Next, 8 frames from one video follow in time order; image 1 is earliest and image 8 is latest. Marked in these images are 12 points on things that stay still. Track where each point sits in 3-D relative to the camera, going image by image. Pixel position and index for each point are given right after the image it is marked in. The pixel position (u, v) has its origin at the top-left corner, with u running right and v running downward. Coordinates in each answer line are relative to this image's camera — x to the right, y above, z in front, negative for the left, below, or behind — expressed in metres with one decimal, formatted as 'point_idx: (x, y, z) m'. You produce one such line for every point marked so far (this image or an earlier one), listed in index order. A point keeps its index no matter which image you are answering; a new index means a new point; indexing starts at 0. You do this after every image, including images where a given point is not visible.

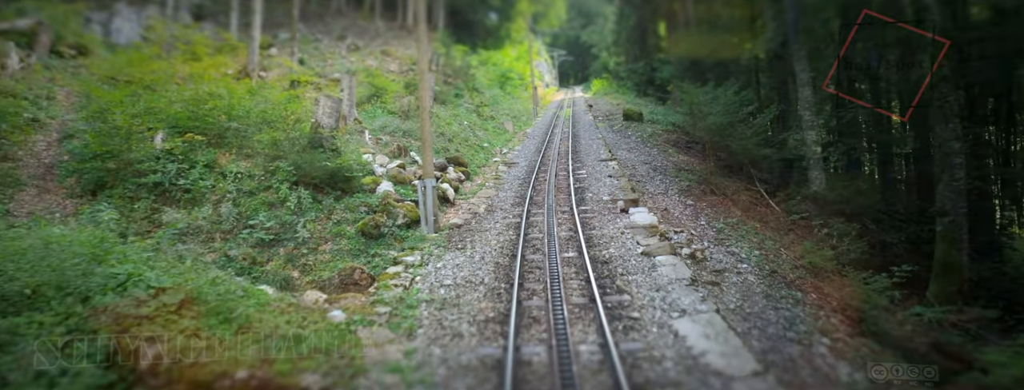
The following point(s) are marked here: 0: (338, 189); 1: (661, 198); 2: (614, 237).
0: (-4.0, +0.2, +10.8) m
1: (+3.6, -0.1, +11.7) m
2: (+1.8, -0.7, +8.6) m
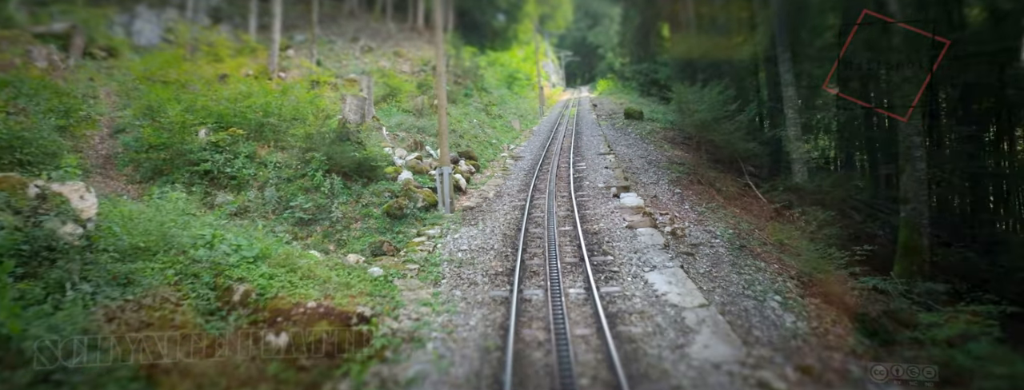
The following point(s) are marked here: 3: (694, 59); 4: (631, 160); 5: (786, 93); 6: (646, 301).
0: (-3.8, +0.5, +12.2) m
1: (+3.8, +0.2, +12.9) m
2: (+1.9, -0.4, +9.9) m
3: (+6.2, +4.6, +15.7) m
4: (+4.2, +1.2, +16.4) m
5: (+7.7, +2.8, +12.9) m
6: (+1.6, -1.3, +6.0) m
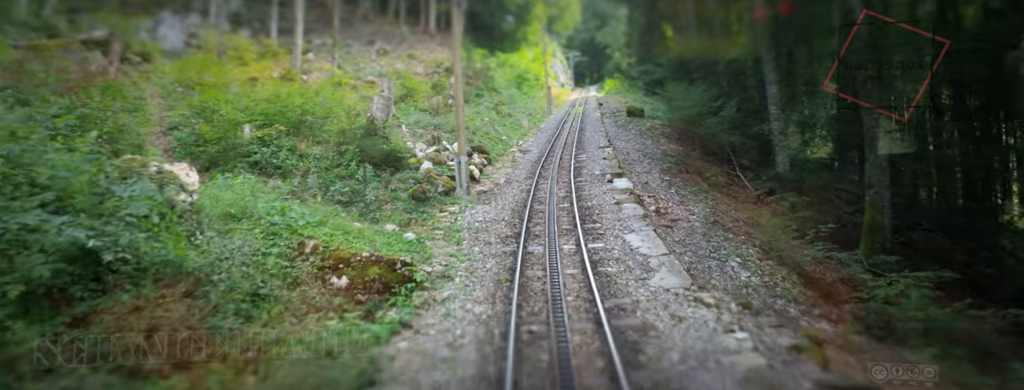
0: (-3.6, +0.9, +14.0) m
1: (+4.0, +0.6, +14.5) m
2: (+2.1, 0.0, +11.5) m
3: (+6.5, +5.0, +17.3) m
4: (+4.5, +1.6, +18.0) m
5: (+7.9, +3.2, +14.4) m
6: (+1.7, -0.9, +7.6) m
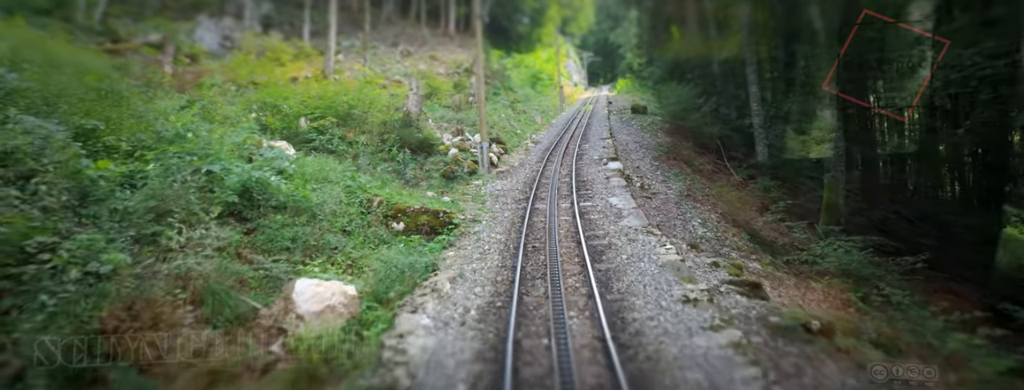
0: (-3.1, +1.5, +16.8) m
1: (+4.5, +1.2, +17.1) m
2: (+2.4, +0.6, +14.1) m
3: (+7.1, +5.6, +19.8) m
4: (+5.1, +2.2, +20.6) m
5: (+8.4, +3.8, +16.9) m
6: (+2.0, -0.3, +10.3) m
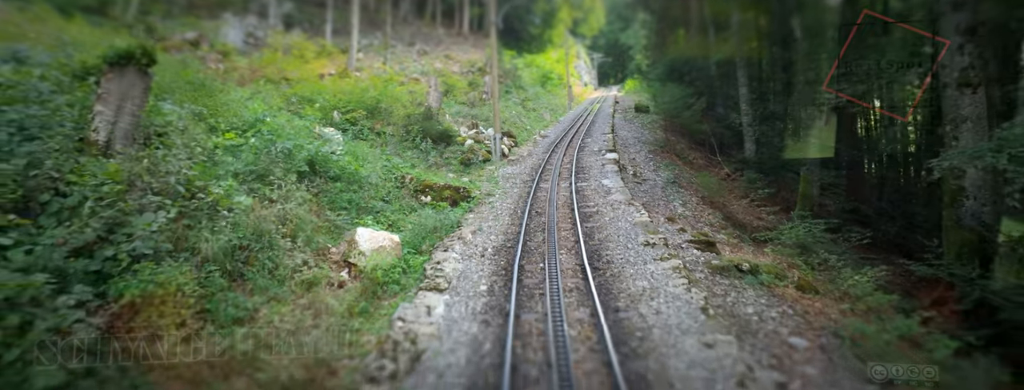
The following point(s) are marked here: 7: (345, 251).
0: (-2.7, +2.1, +18.9) m
1: (+4.9, +1.7, +19.1) m
2: (+2.8, +1.1, +16.2) m
3: (+7.6, +6.0, +21.7) m
4: (+5.5, +2.7, +22.5) m
5: (+8.8, +4.2, +18.8) m
6: (+2.2, +0.2, +12.4) m
7: (-2.8, -1.0, +7.7) m
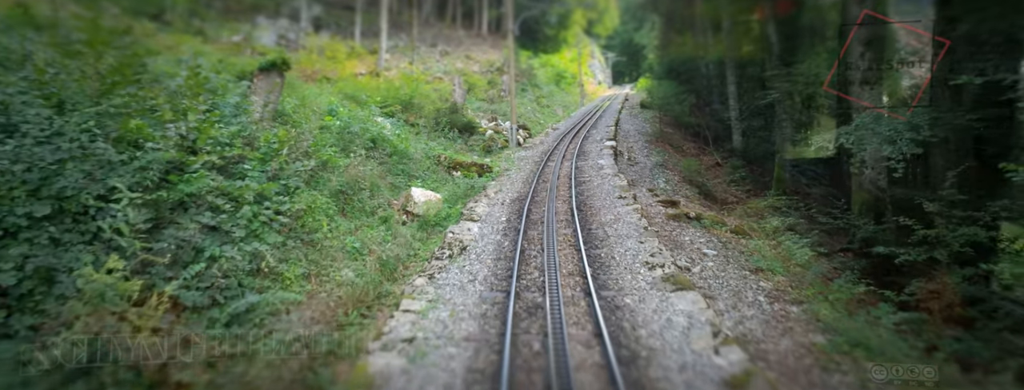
0: (-2.1, +3.0, +22.2) m
1: (+5.5, +2.5, +22.1) m
2: (+3.3, +1.9, +19.3) m
3: (+8.4, +6.8, +24.6) m
4: (+6.3, +3.5, +25.5) m
5: (+9.5, +5.0, +21.6) m
6: (+2.6, +1.0, +15.5) m
7: (-2.5, -0.2, +11.0) m
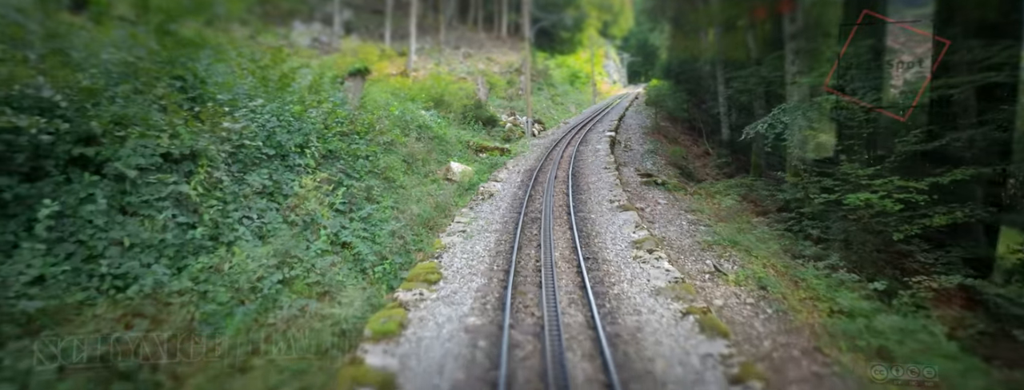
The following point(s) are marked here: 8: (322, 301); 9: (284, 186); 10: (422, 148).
0: (-1.2, +4.0, +26.3) m
1: (+6.4, +3.4, +26.0) m
2: (+4.1, +2.9, +23.2) m
3: (+9.4, +7.7, +28.3) m
4: (+7.3, +4.4, +29.3) m
5: (+10.3, +5.9, +25.3) m
6: (+3.2, +2.0, +19.4) m
7: (-2.1, +0.8, +15.2) m
8: (-2.9, -1.6, +7.0) m
9: (-4.3, +0.2, +8.8) m
10: (-3.0, +1.6, +15.3) m
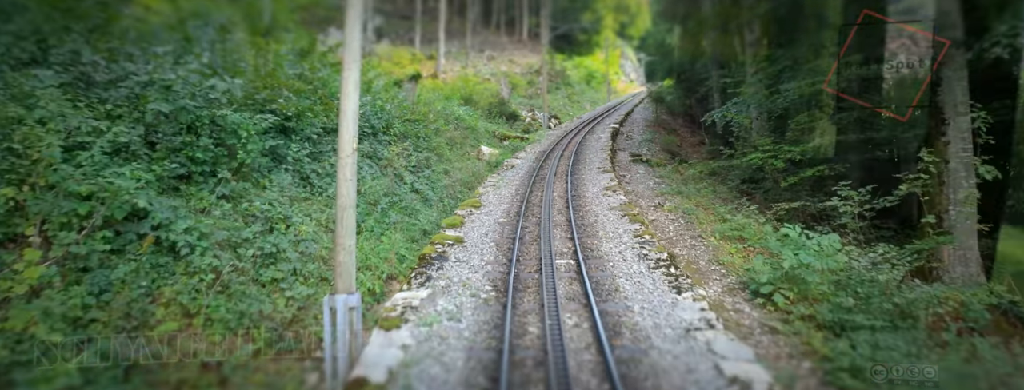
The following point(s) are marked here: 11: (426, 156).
0: (+0.1, +5.1, +31.0) m
1: (+7.6, +4.5, +30.3) m
2: (+5.2, +3.9, +27.7) m
3: (+10.7, +8.8, +32.5) m
4: (+8.7, +5.5, +33.6) m
5: (+11.5, +7.0, +29.5) m
6: (+4.1, +3.0, +23.9) m
7: (-1.4, +1.9, +19.9) m
8: (-2.5, -0.5, +11.8) m
9: (-3.9, +1.3, +13.7) m
10: (-2.2, +2.7, +20.1) m
11: (-2.9, +1.4, +15.7) m
